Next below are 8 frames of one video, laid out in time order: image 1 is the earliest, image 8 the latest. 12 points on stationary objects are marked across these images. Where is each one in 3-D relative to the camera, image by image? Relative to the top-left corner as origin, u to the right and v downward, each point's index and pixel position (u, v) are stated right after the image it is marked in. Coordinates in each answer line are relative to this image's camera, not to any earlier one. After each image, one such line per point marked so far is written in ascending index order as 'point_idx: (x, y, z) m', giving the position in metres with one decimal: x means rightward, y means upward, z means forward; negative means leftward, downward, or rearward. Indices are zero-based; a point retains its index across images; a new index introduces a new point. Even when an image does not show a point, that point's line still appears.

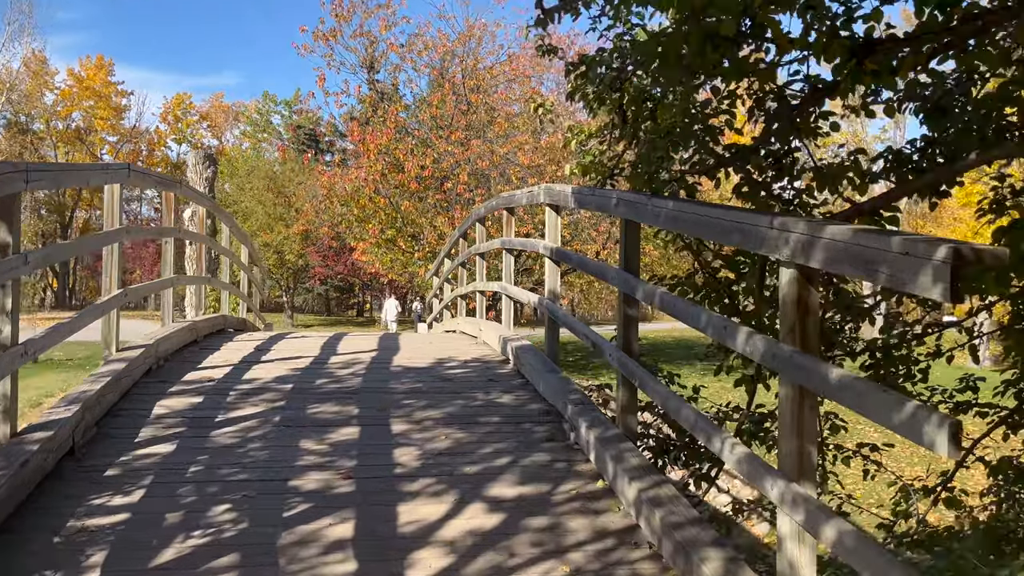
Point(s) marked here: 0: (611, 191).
0: (+0.4, +0.4, +3.4) m
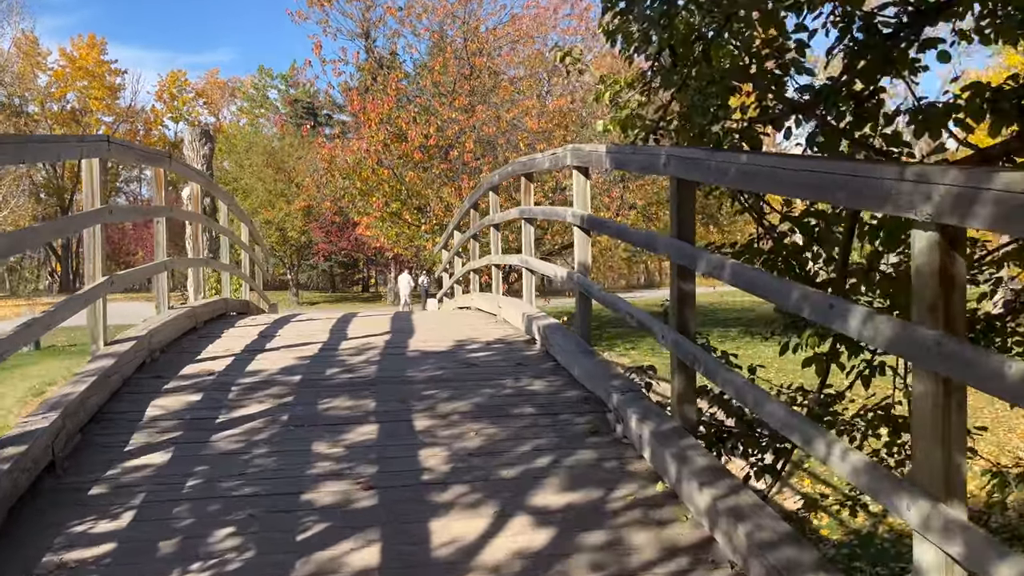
0: (+0.5, +0.5, +2.9) m
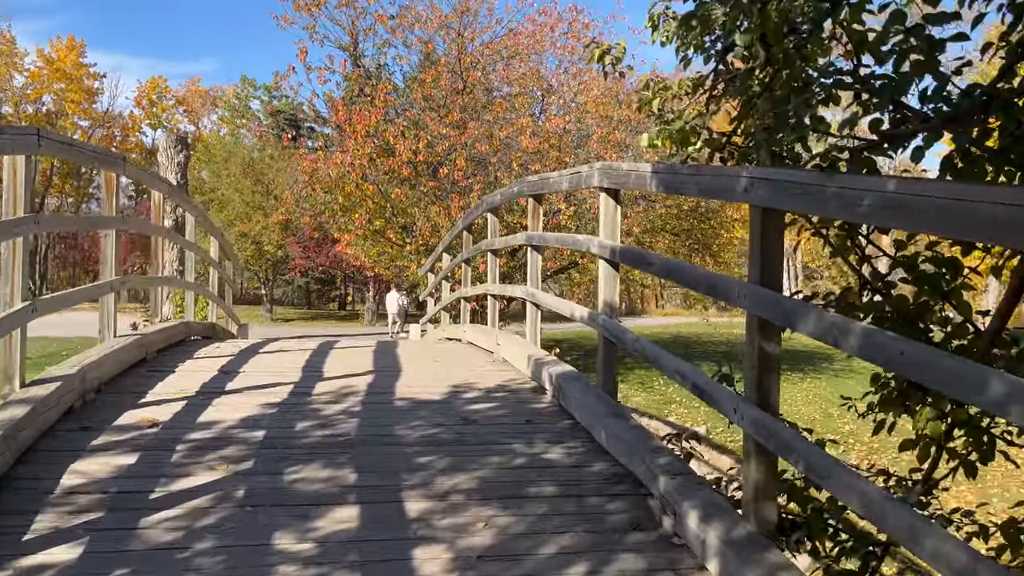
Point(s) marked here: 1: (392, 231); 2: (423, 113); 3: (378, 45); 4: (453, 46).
0: (+0.6, +0.3, +2.3) m
1: (-1.7, +0.8, +11.7) m
2: (-1.3, +2.6, +11.9) m
3: (-2.1, +3.7, +12.4) m
4: (-0.9, +3.6, +12.1) m
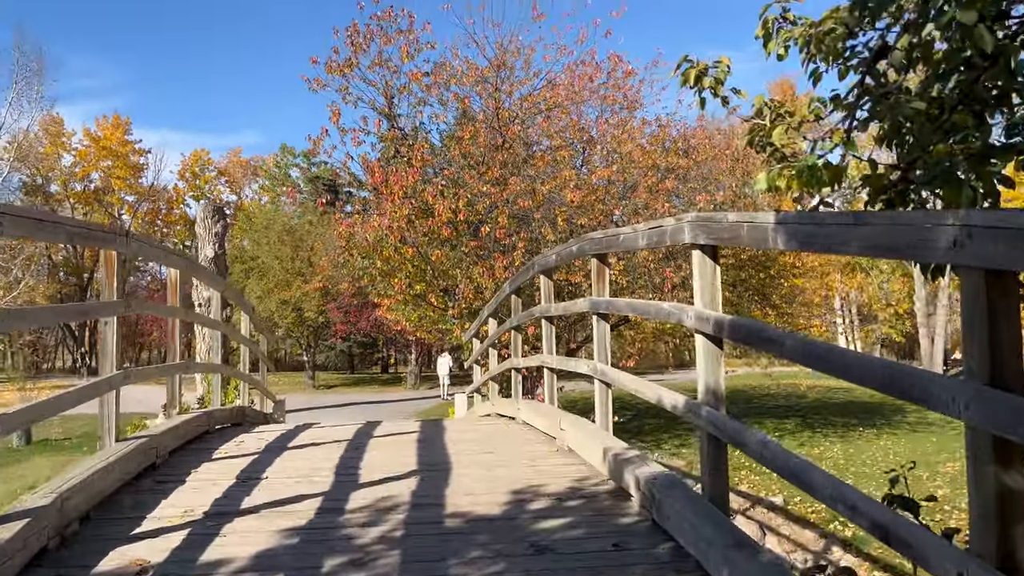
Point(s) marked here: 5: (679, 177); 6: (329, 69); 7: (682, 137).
0: (+0.8, +0.1, +1.6) m
1: (-1.1, -0.1, +11.1) m
2: (-0.7, +1.7, +11.4) m
3: (-1.5, +2.7, +12.0) m
4: (-0.3, +2.7, +11.7) m
5: (+2.4, +1.6, +11.6) m
6: (-2.7, +3.2, +11.7) m
7: (+2.5, +2.2, +12.0) m
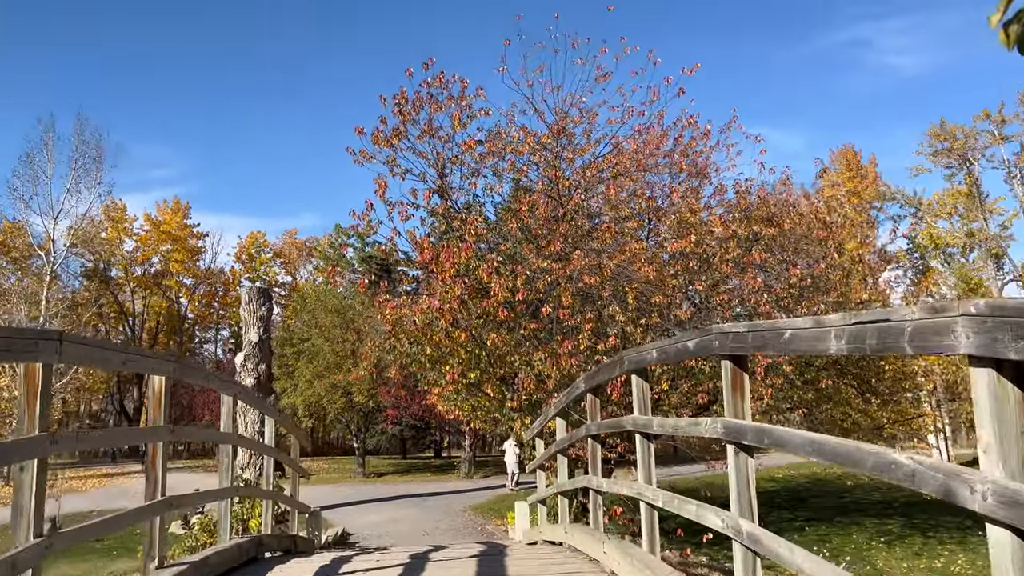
0: (+1.0, 0.0, +0.4) m
1: (-0.3, -1.2, +9.9) m
2: (+0.1, +0.5, +10.3) m
3: (-0.6, +1.6, +11.1) m
4: (+0.5, +1.6, +10.7) m
5: (+3.2, +0.5, +10.3) m
6: (-1.8, +2.0, +10.9) m
7: (+3.3, +1.1, +10.8) m
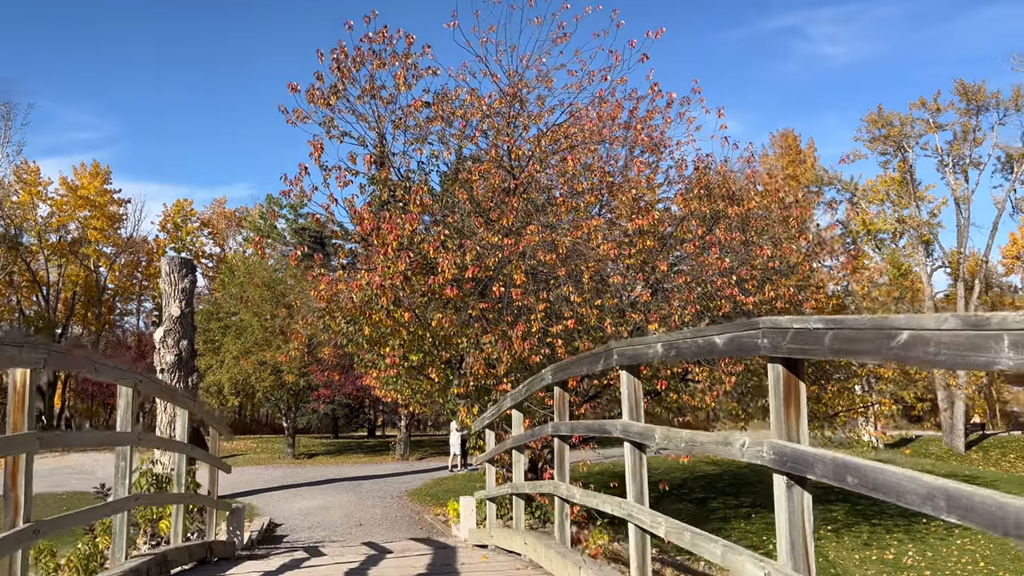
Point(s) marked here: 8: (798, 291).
0: (+1.1, 0.0, -0.3) m
1: (-0.9, -0.9, +9.1) m
2: (-0.5, +0.8, +9.6) m
3: (-1.3, +1.9, +10.2) m
4: (-0.1, +1.8, +9.9) m
5: (+2.6, +0.7, +9.8) m
6: (-2.5, +2.3, +9.9) m
7: (+2.7, +1.3, +10.3) m
8: (+3.5, 0.0, +9.8) m
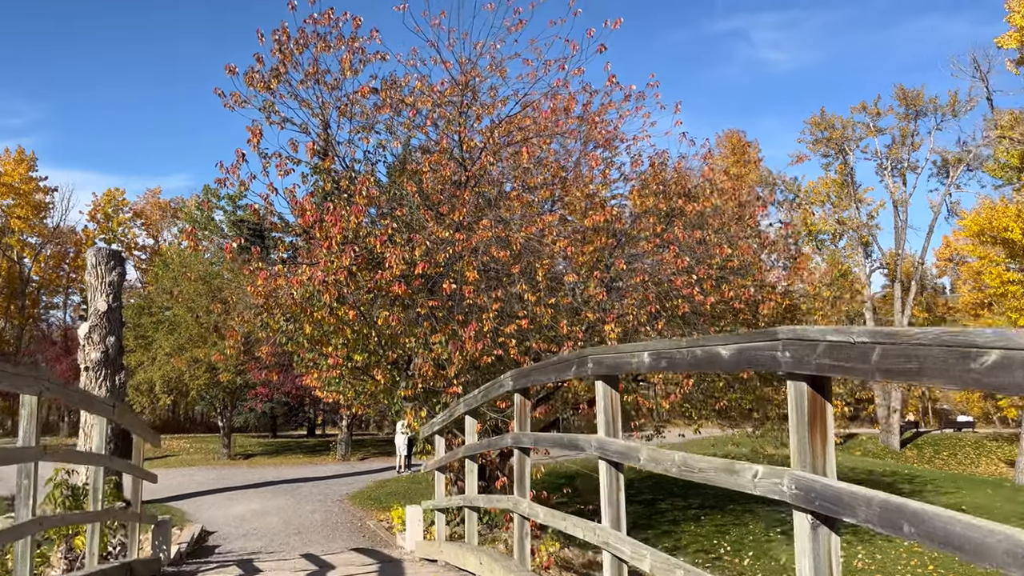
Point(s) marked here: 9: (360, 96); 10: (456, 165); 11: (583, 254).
0: (+1.2, -0.1, -0.6) m
1: (-1.4, -0.9, +8.7) m
2: (-1.1, +0.9, +9.1) m
3: (-1.9, +1.9, +9.7) m
4: (-0.7, +1.9, +9.5) m
5: (+2.0, +0.8, +9.6) m
6: (-3.0, +2.4, +9.3) m
7: (+2.1, +1.4, +10.0) m
8: (+2.9, 0.0, +9.6) m
9: (-1.8, +2.3, +9.6) m
10: (-0.6, +1.5, +9.3) m
11: (+0.8, +0.3, +8.7) m
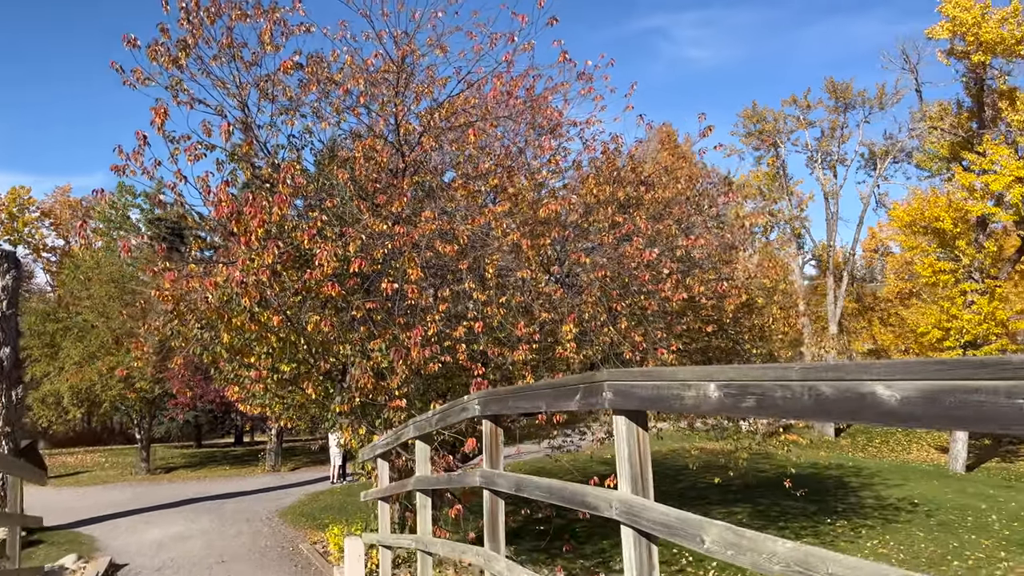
0: (+1.5, -0.1, -1.3) m
1: (-1.9, -0.9, +7.7) m
2: (-1.7, +0.9, +8.1) m
3: (-2.5, +1.9, +8.7) m
4: (-1.3, +1.9, +8.6) m
5: (+1.4, +0.8, +8.8) m
6: (-3.6, +2.4, +8.2) m
7: (+1.4, +1.4, +9.3) m
8: (+2.3, 0.0, +9.0) m
9: (-2.5, +2.3, +8.6) m
10: (-1.2, +1.5, +8.4) m
11: (+0.2, +0.4, +7.9) m
